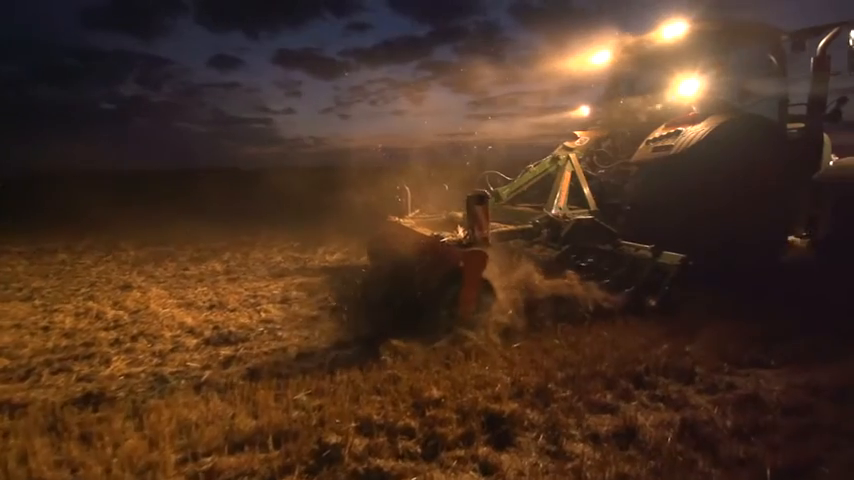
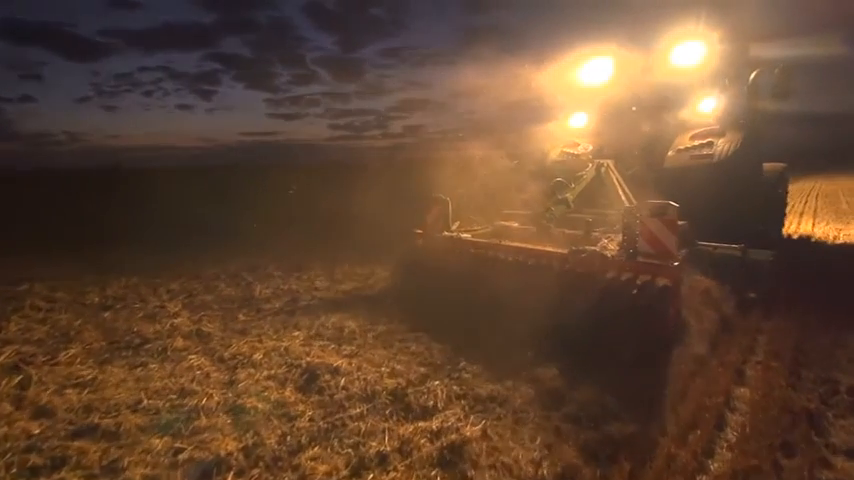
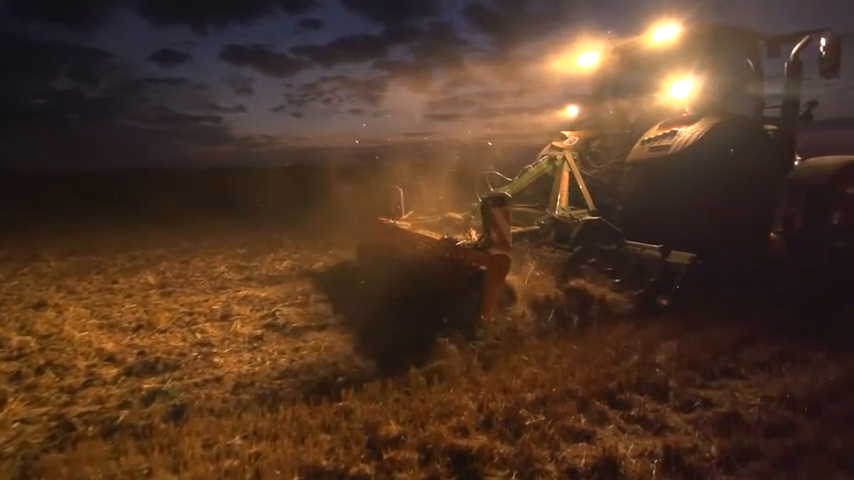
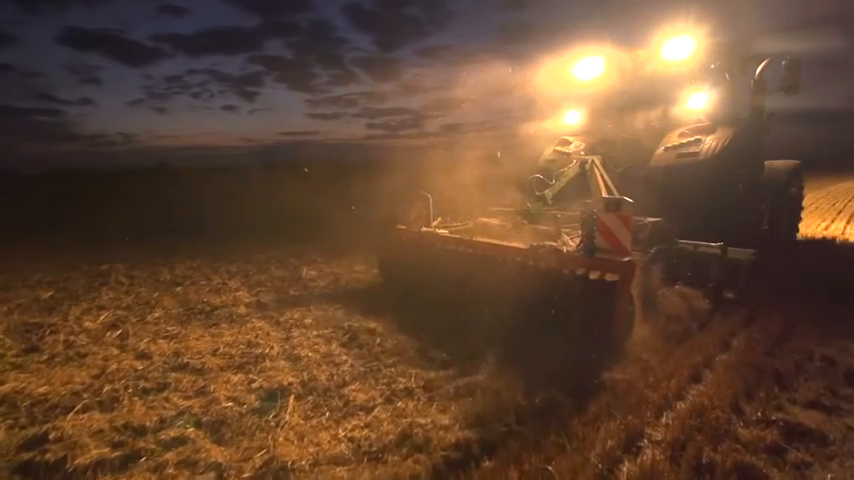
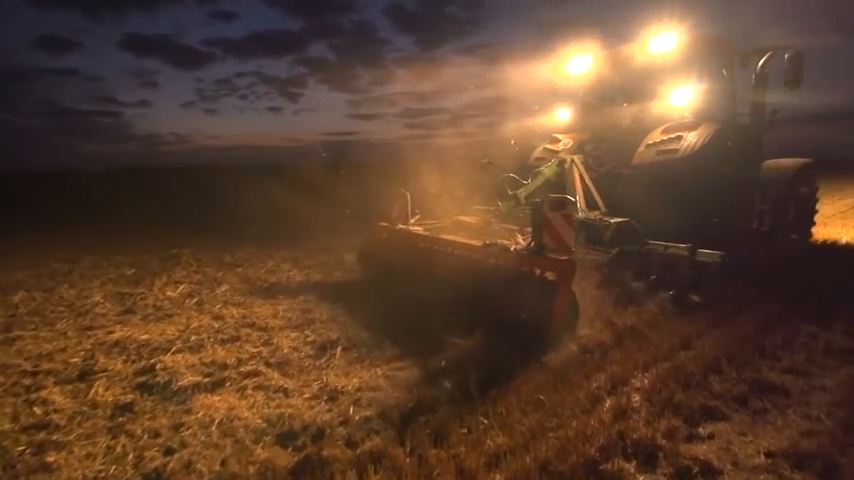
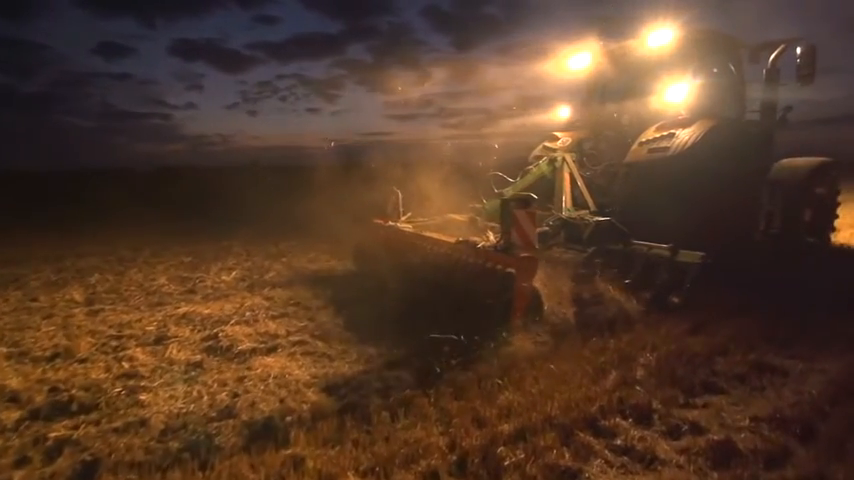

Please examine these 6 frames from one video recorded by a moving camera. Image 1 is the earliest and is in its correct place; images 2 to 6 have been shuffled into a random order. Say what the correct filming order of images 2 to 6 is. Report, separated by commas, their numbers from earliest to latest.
3, 6, 5, 4, 2
